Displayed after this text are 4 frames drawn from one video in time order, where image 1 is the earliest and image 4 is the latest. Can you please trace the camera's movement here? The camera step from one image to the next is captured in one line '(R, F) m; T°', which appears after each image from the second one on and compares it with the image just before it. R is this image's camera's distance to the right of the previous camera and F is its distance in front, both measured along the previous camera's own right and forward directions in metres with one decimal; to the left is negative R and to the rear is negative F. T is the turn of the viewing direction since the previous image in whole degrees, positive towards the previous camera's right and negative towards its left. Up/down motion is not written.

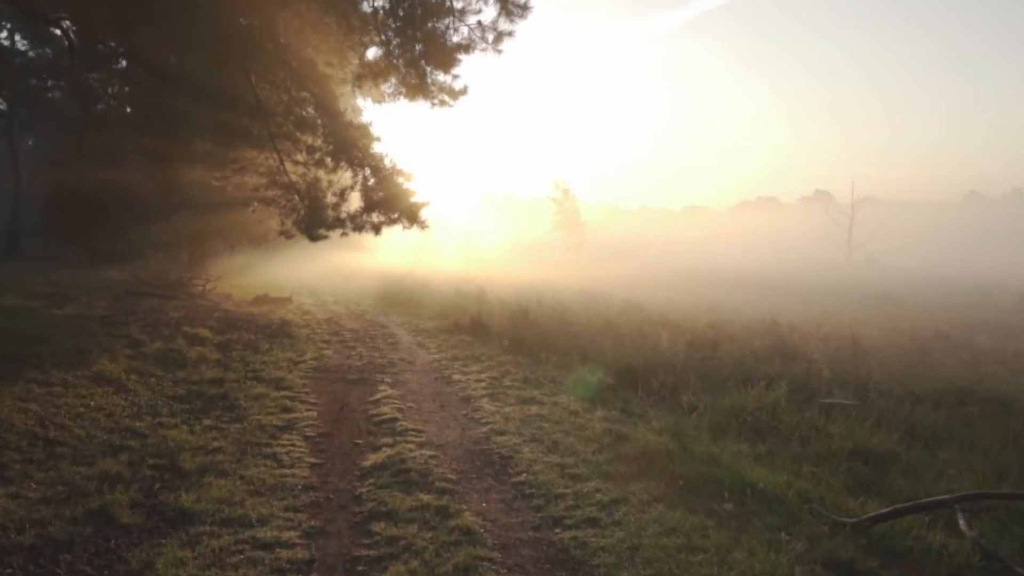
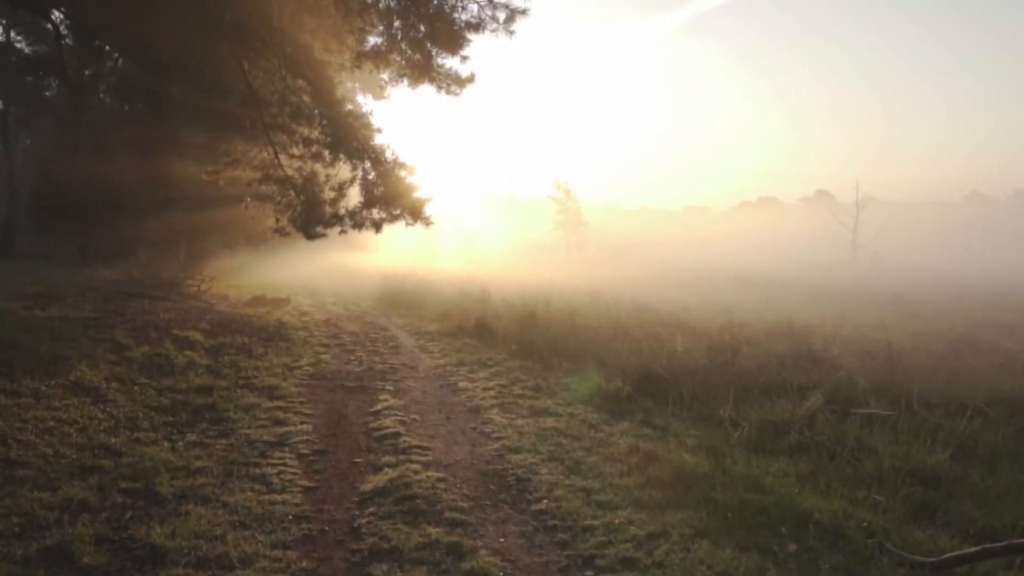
(-0.2, +0.8) m; 0°
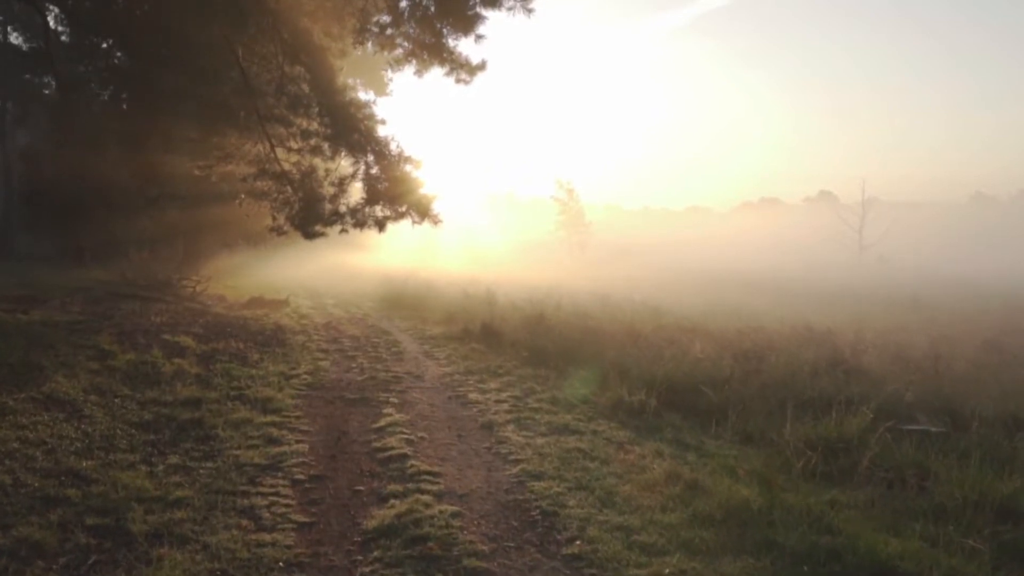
(-0.2, +0.9) m; 0°
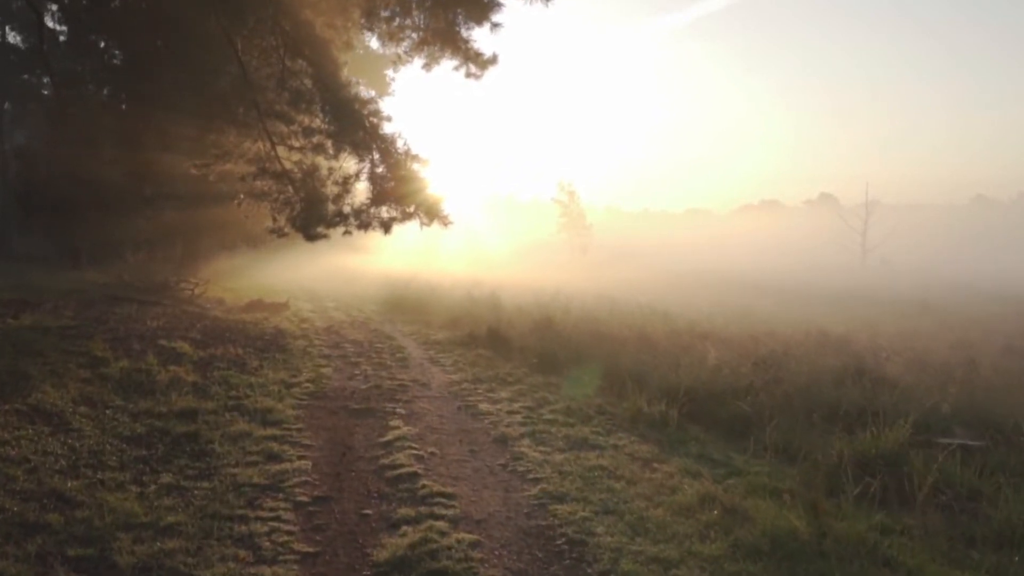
(-0.2, +0.5) m; 0°
